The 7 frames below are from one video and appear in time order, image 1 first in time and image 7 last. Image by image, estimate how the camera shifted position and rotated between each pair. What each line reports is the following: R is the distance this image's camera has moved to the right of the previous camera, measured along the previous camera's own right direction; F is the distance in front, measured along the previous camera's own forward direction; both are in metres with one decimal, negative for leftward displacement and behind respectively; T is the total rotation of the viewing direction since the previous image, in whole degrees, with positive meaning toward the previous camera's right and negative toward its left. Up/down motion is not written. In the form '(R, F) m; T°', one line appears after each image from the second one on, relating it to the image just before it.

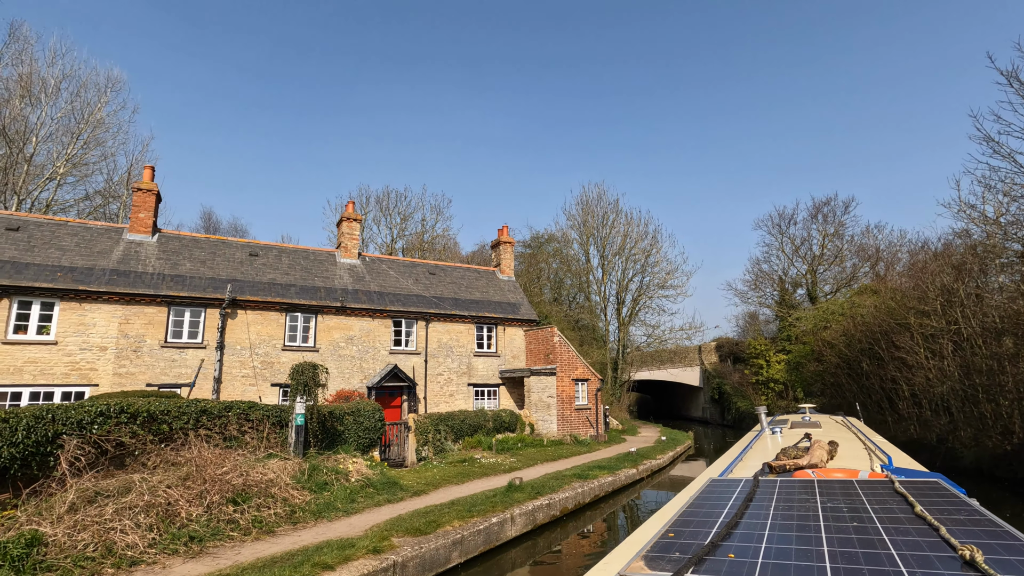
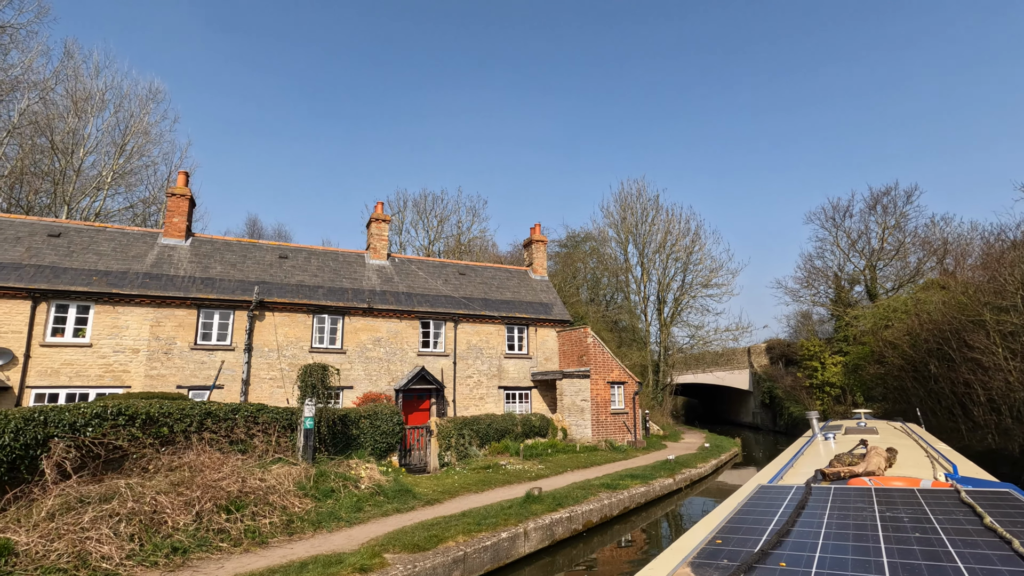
(+0.5, +0.7) m; -5°
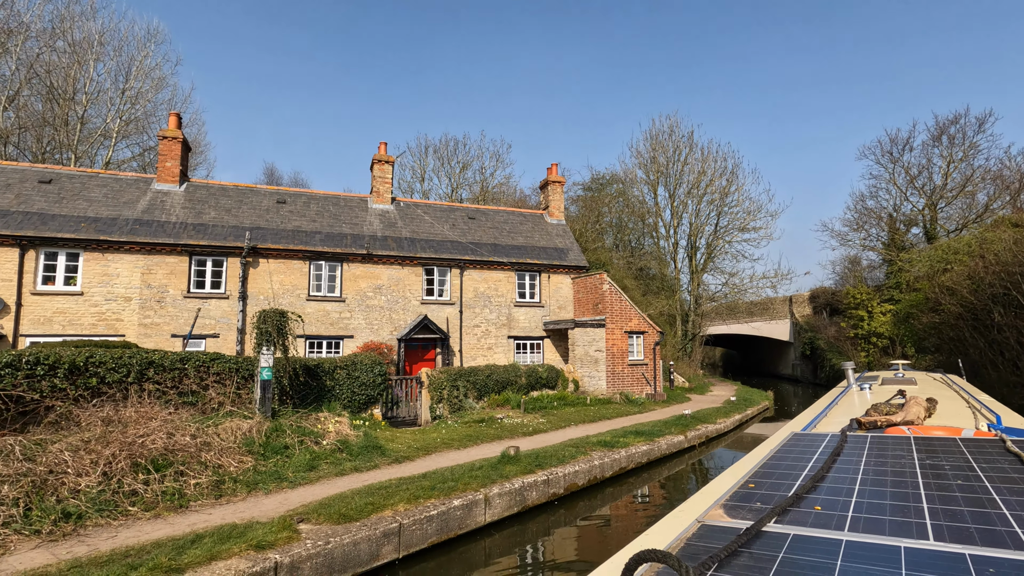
(+1.0, +1.3) m; -4°
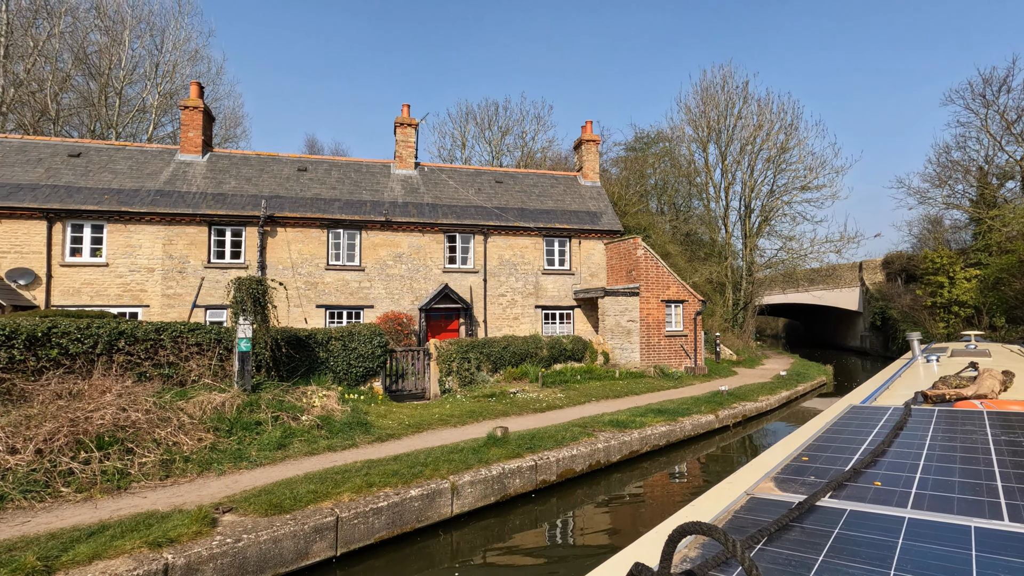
(+1.0, +1.0) m; -6°
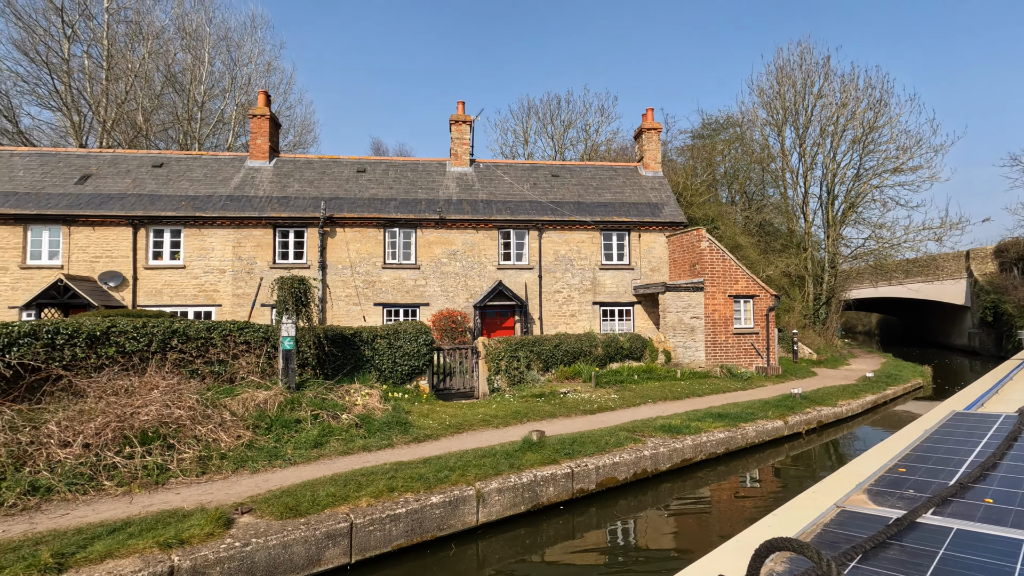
(+0.5, +0.4) m; -8°
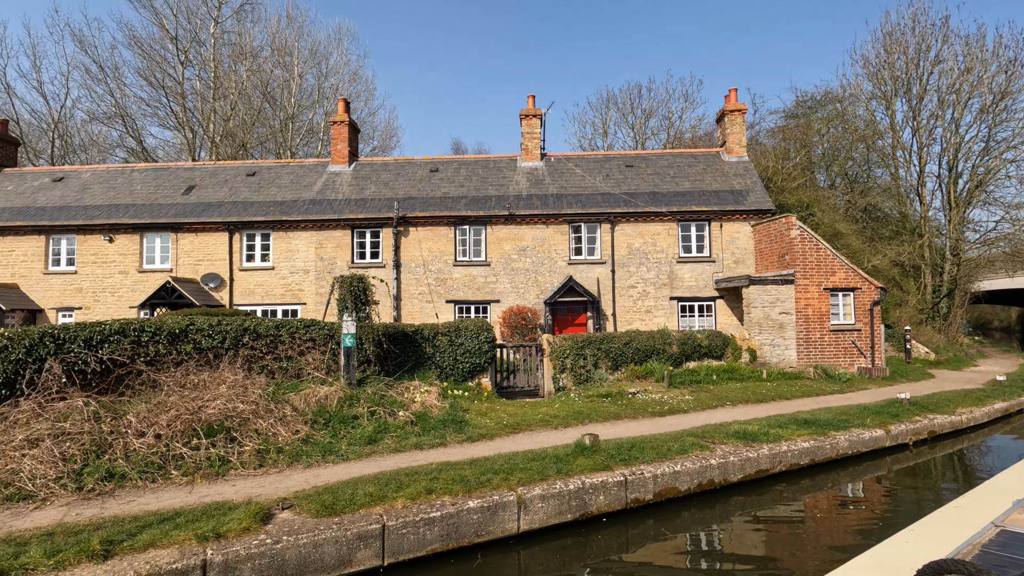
(+0.5, +0.3) m; -9°
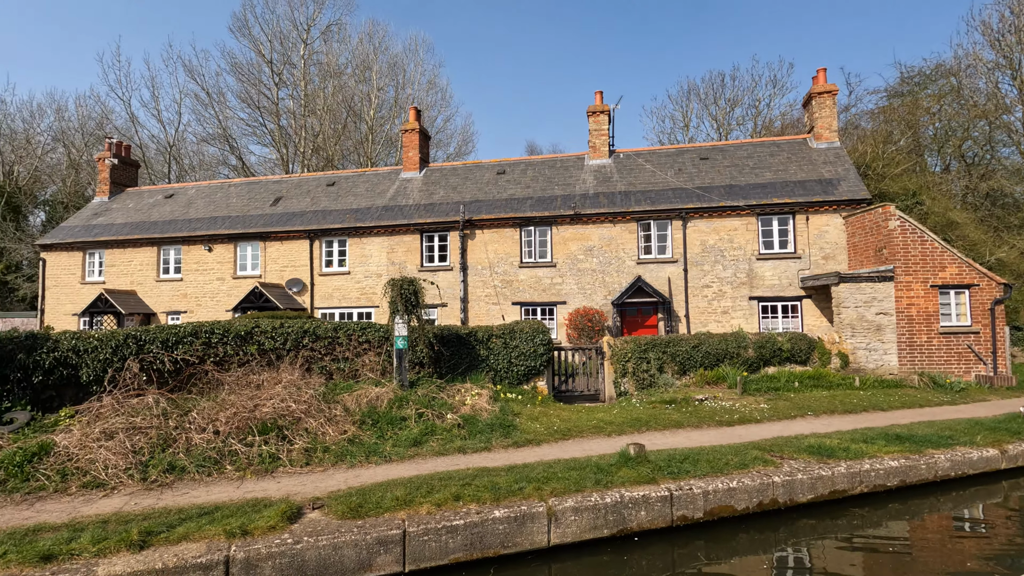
(+0.5, +0.3) m; -9°
